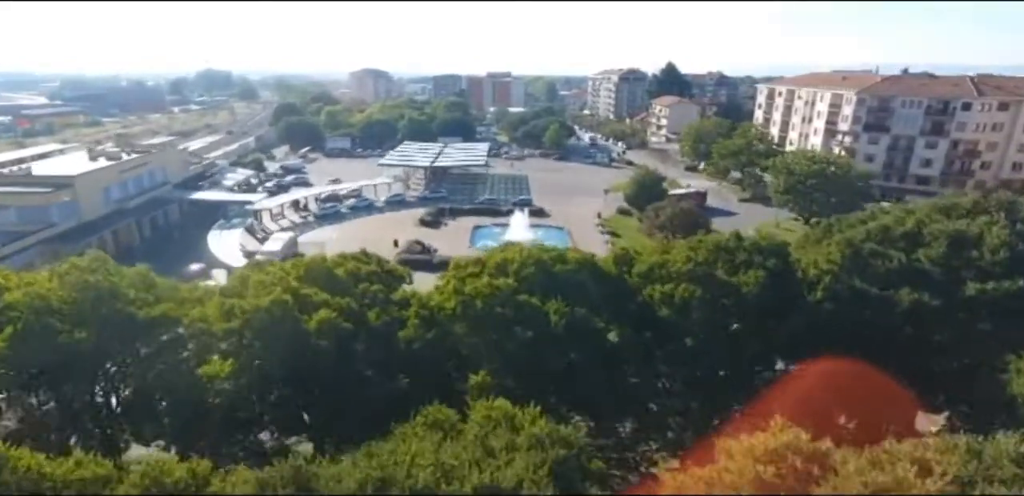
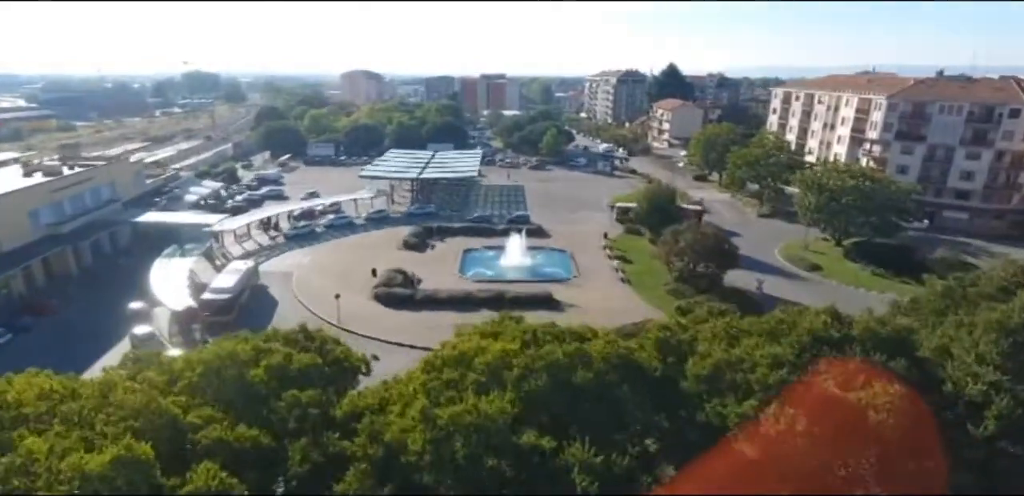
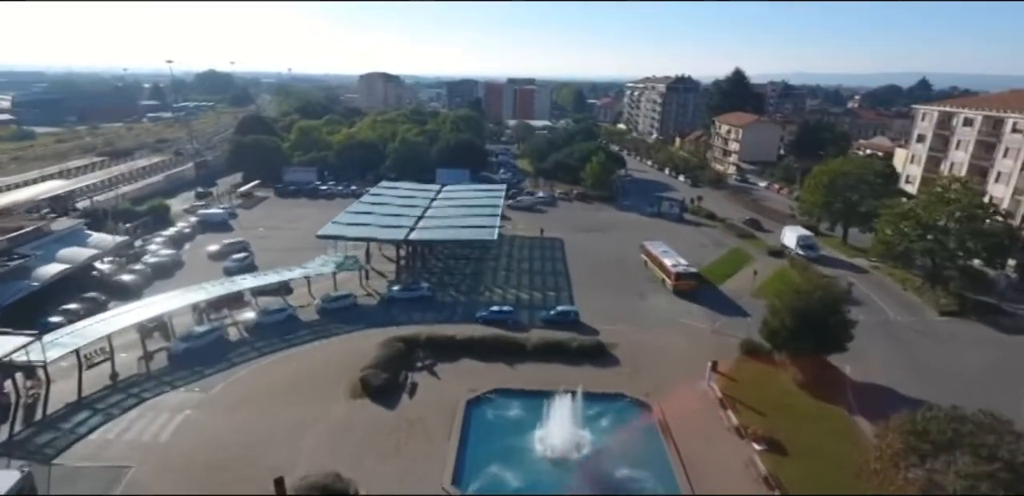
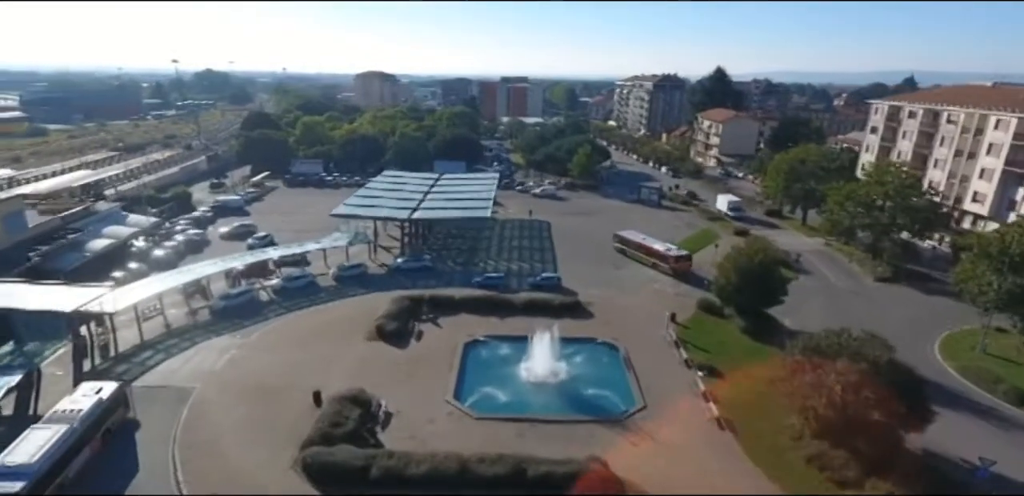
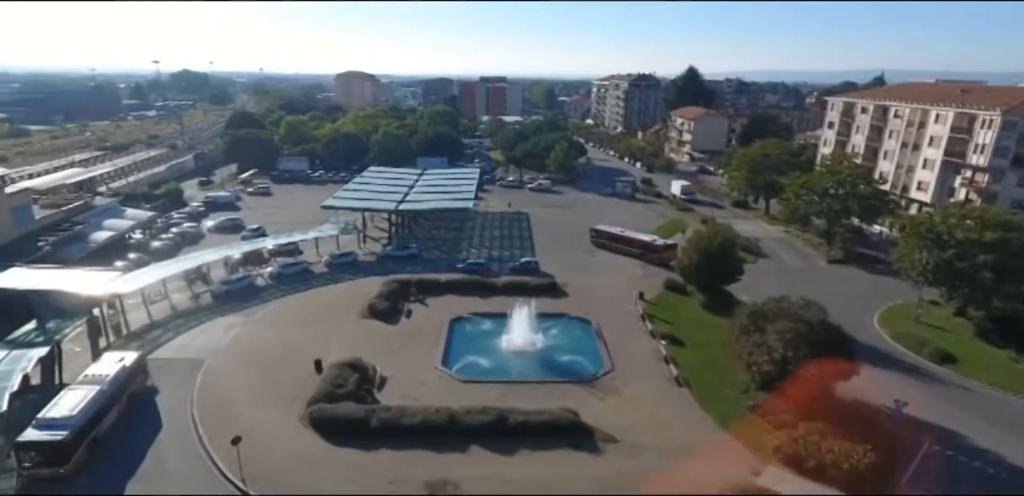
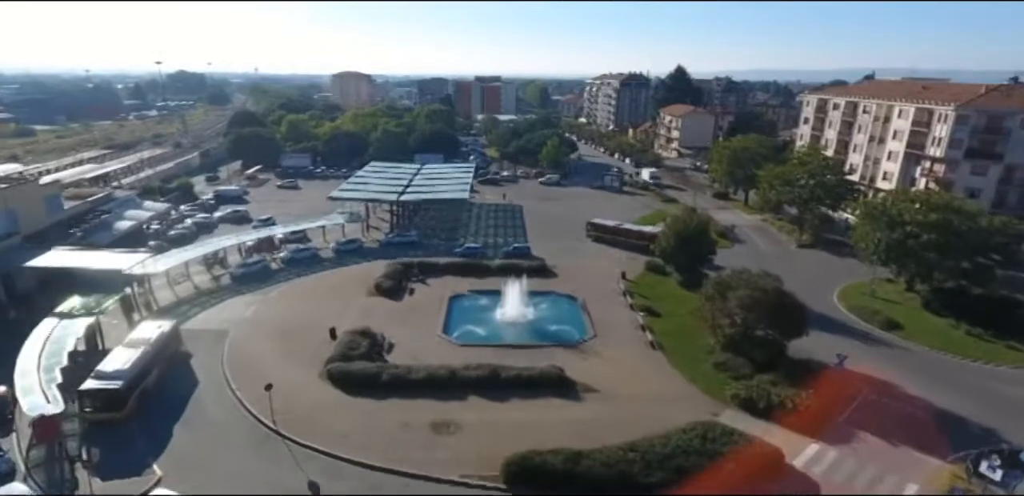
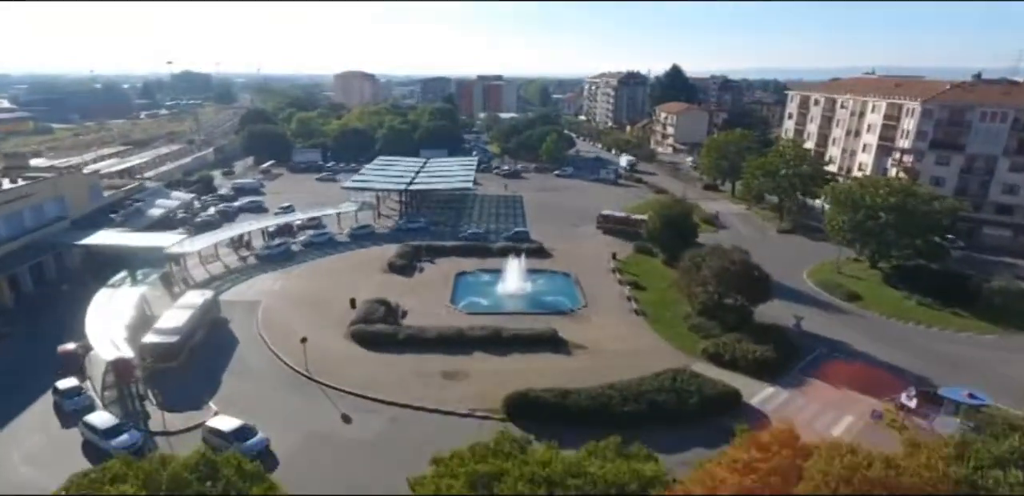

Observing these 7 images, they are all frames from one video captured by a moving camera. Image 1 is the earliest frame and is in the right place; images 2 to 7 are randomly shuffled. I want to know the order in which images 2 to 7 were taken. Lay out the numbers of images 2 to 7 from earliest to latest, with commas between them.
2, 7, 6, 5, 4, 3
